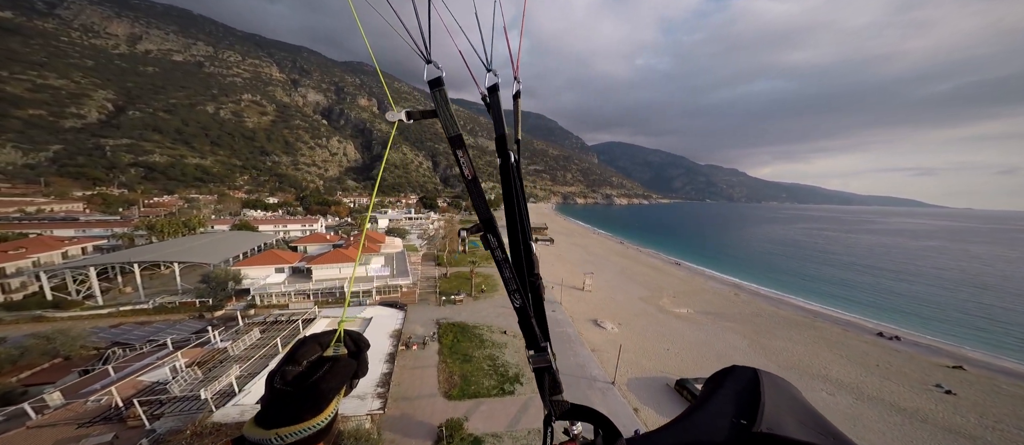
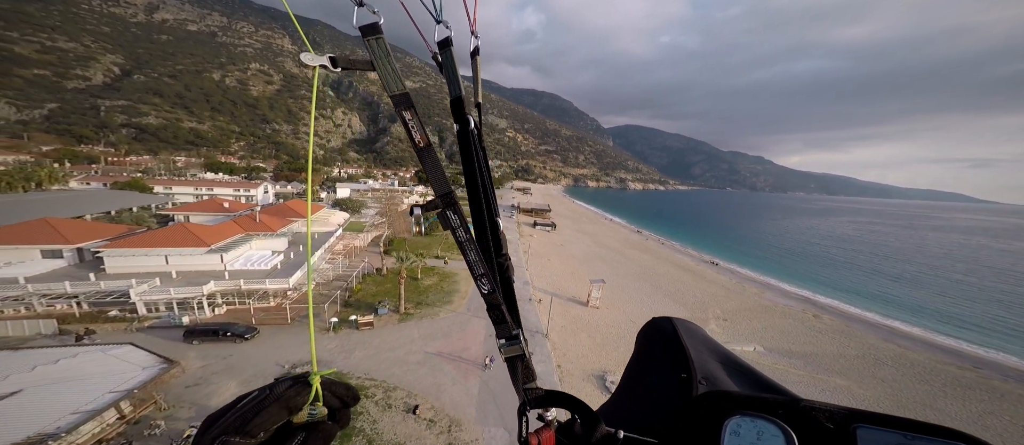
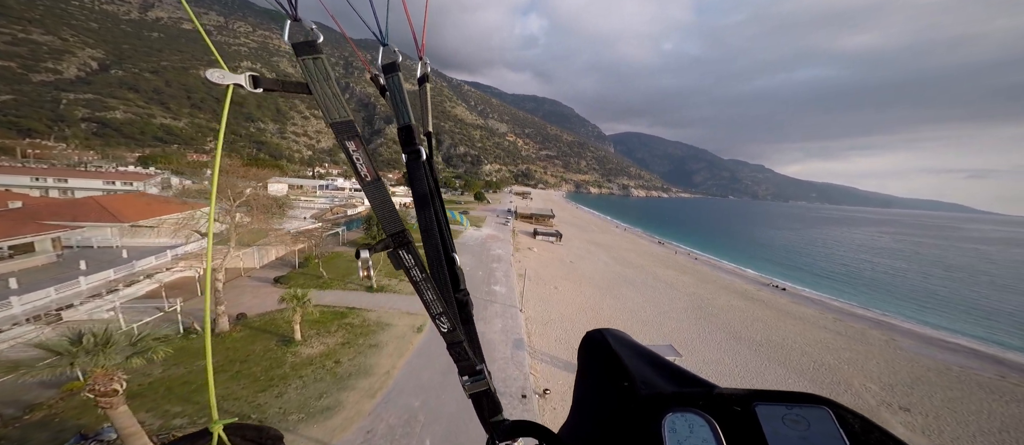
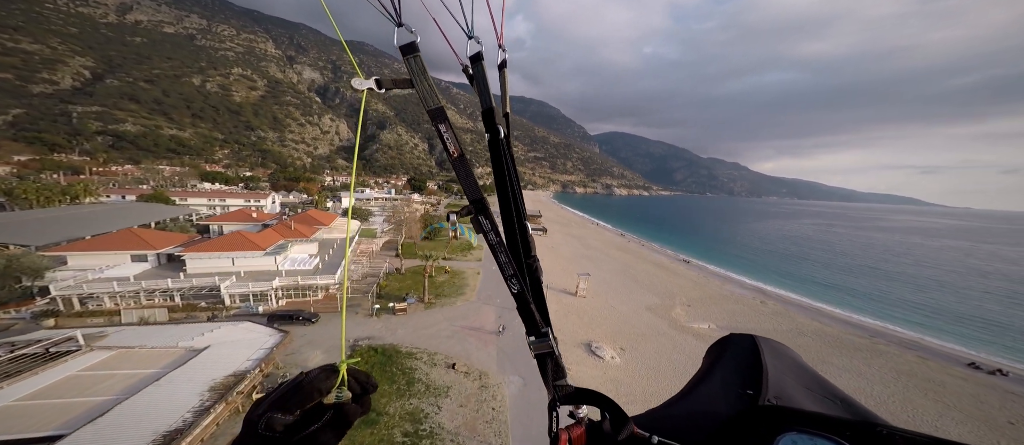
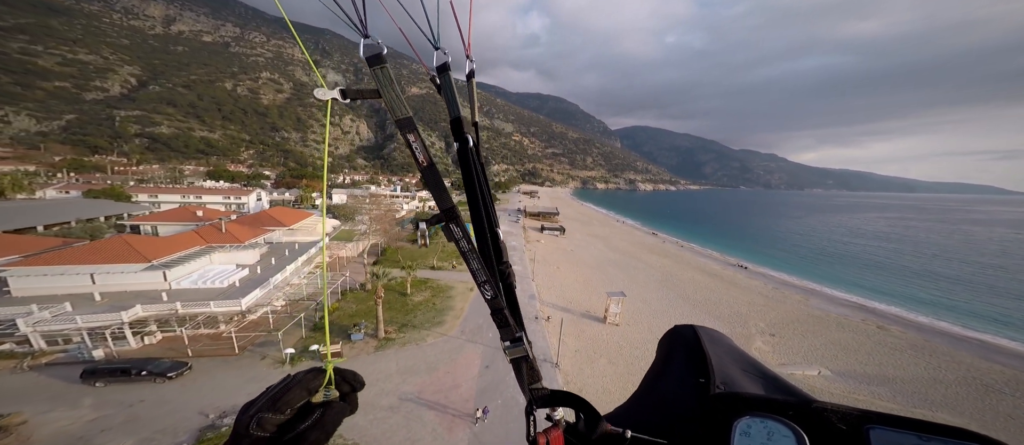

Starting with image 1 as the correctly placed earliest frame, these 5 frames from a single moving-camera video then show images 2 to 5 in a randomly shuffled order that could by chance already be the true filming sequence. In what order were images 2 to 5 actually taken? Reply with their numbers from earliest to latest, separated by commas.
4, 2, 5, 3
